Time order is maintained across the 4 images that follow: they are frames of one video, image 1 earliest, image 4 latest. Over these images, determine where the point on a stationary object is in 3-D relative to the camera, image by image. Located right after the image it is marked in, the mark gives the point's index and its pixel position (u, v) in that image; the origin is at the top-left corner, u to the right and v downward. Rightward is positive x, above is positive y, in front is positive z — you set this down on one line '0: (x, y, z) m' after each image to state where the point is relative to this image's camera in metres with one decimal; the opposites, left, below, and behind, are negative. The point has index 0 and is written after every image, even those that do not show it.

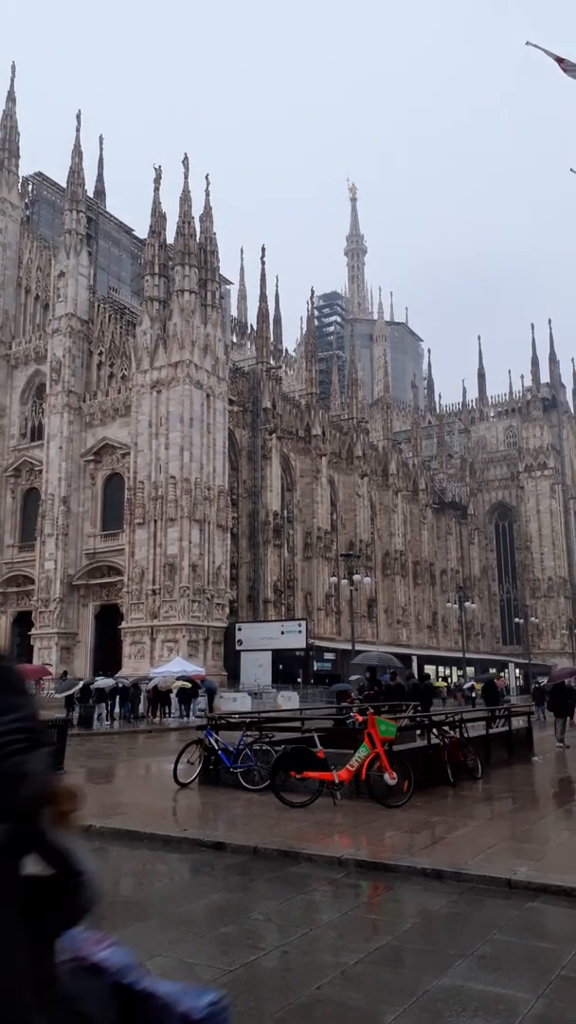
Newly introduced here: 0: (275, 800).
0: (-0.3, -6.7, +14.3) m
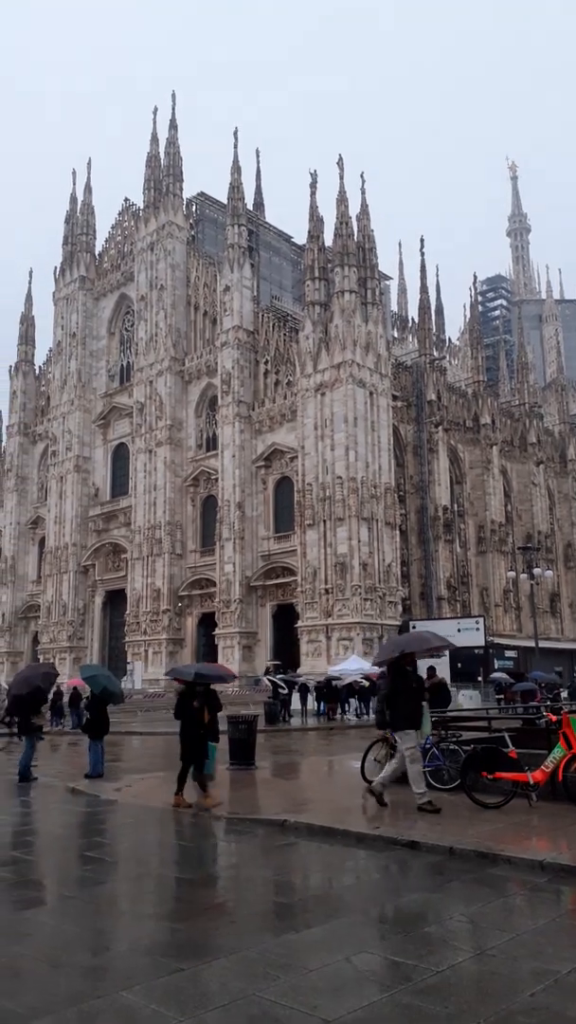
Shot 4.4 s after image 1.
0: (+4.1, -6.6, +14.1) m
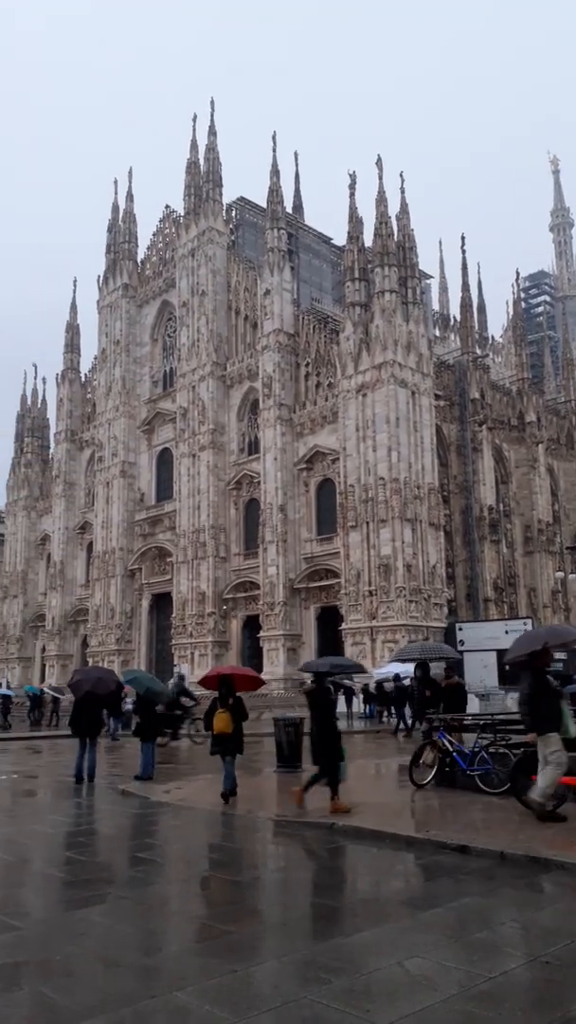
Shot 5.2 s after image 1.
0: (+5.2, -6.6, +13.9) m
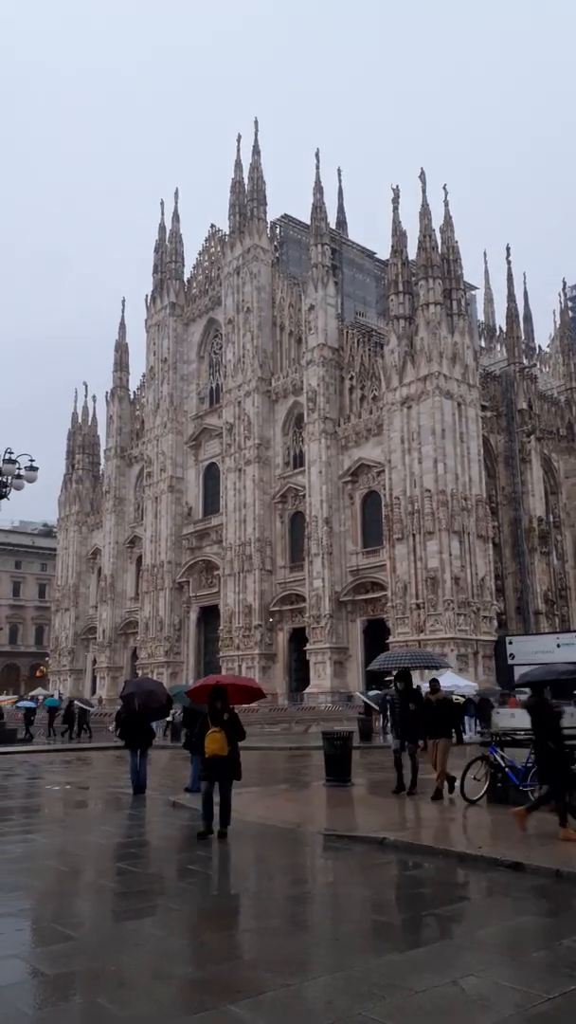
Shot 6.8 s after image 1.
0: (+6.4, -6.9, +13.5) m
